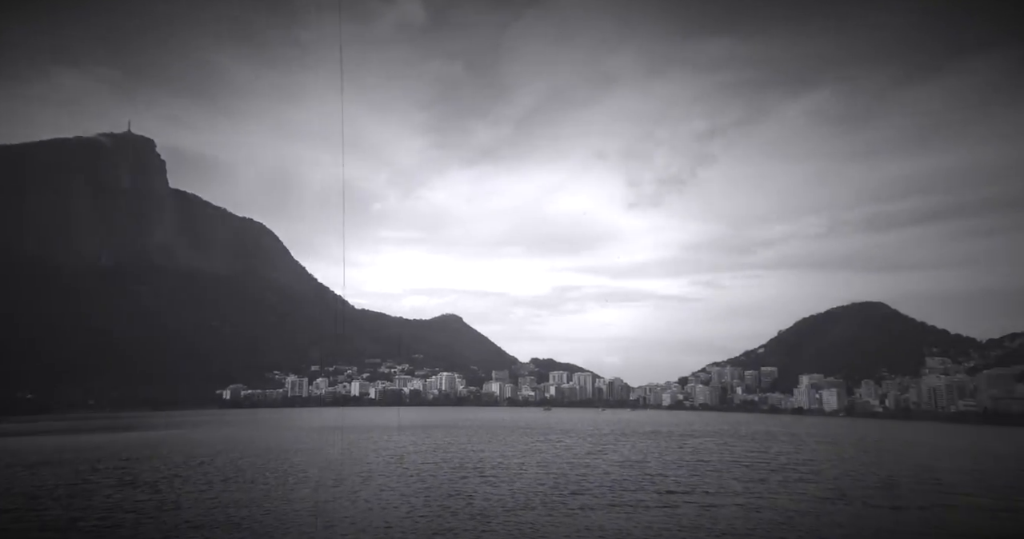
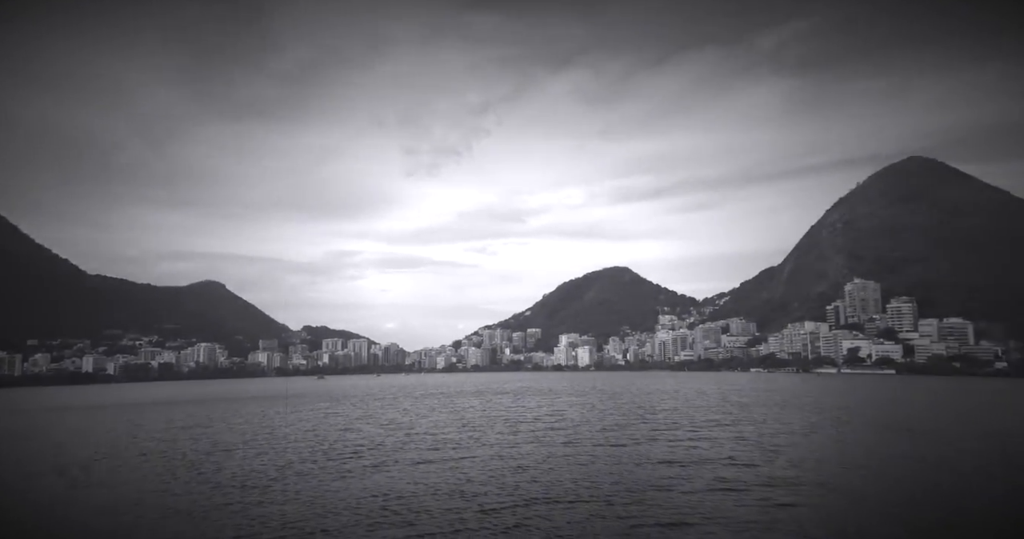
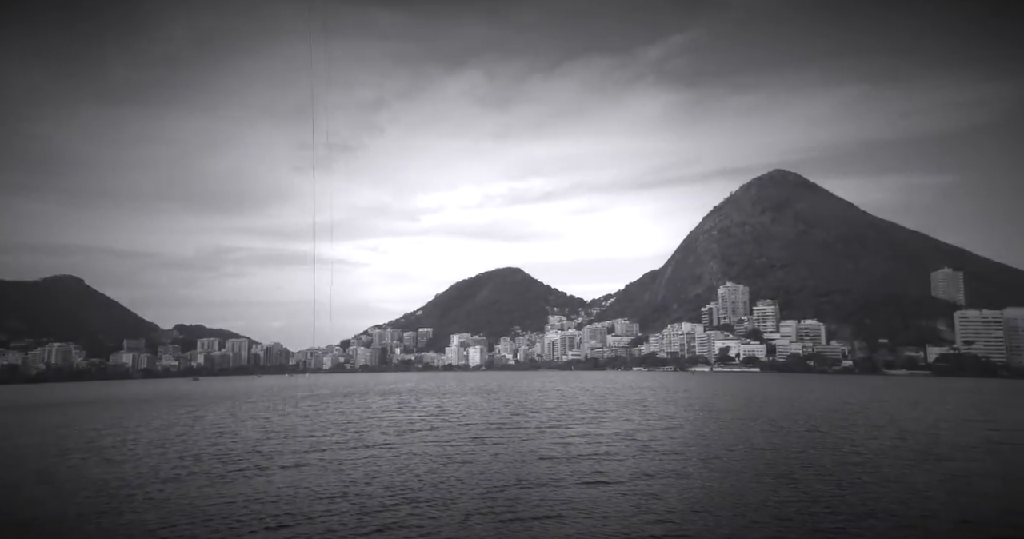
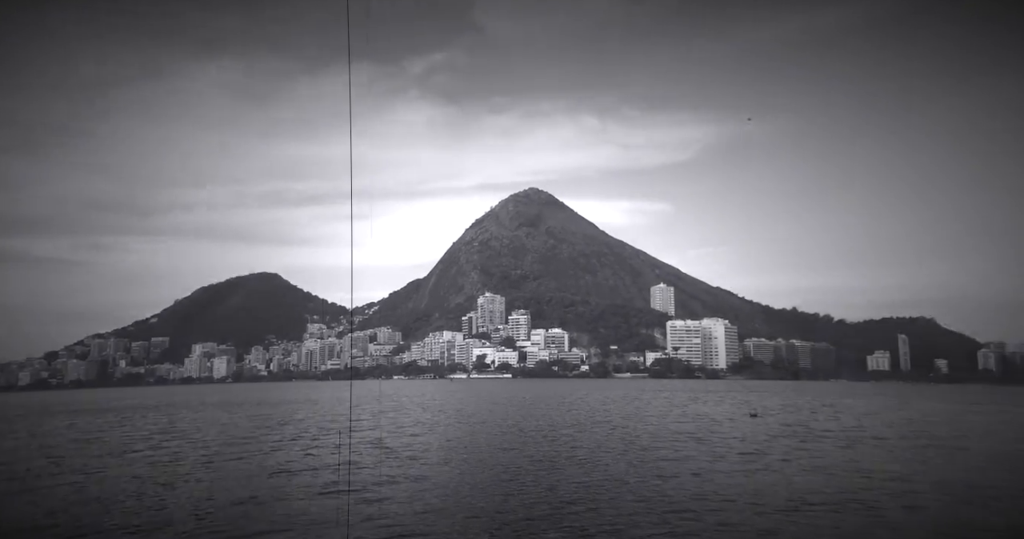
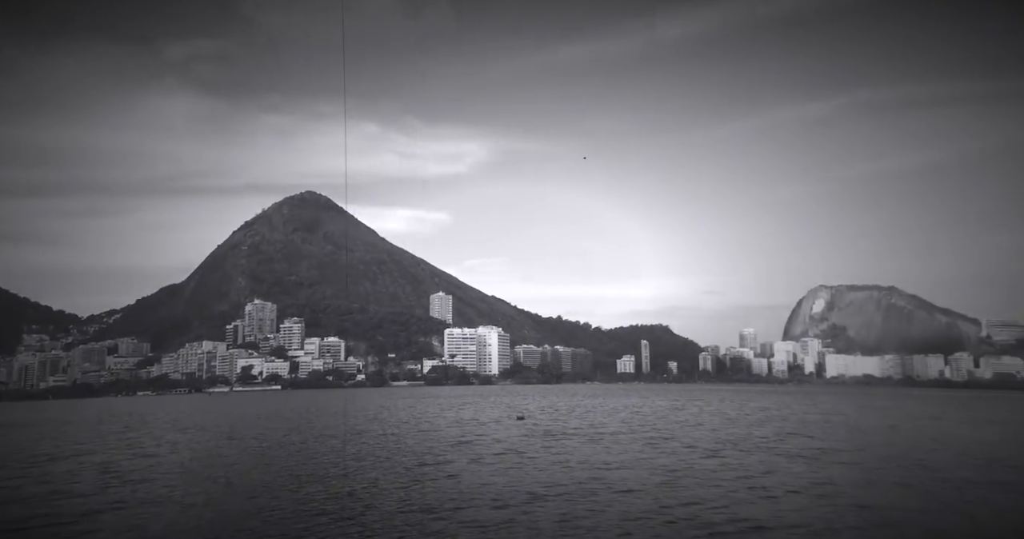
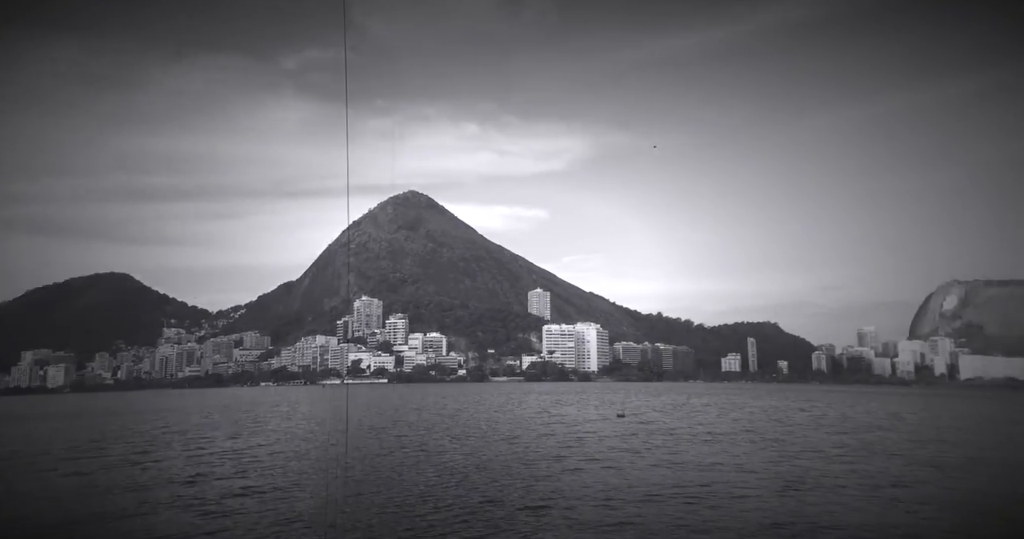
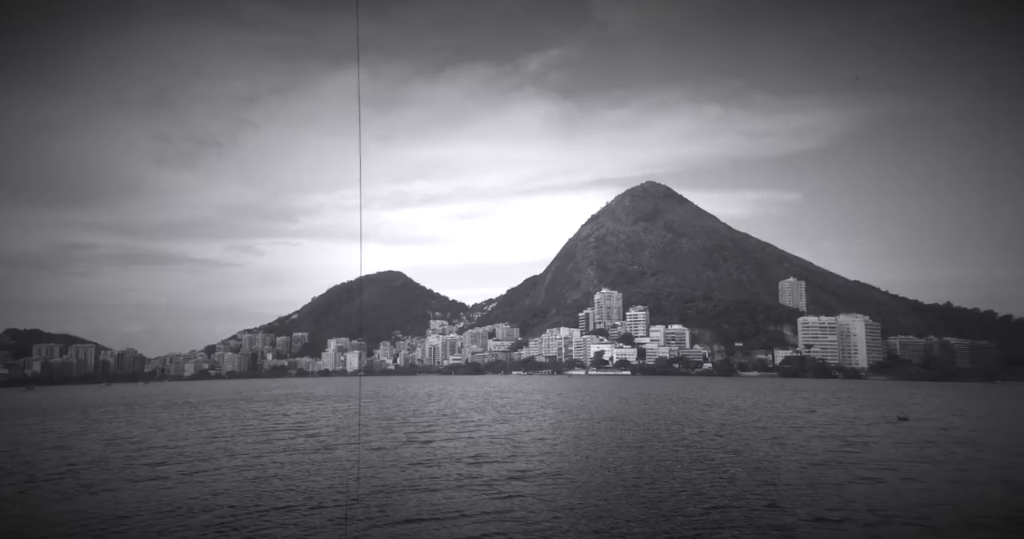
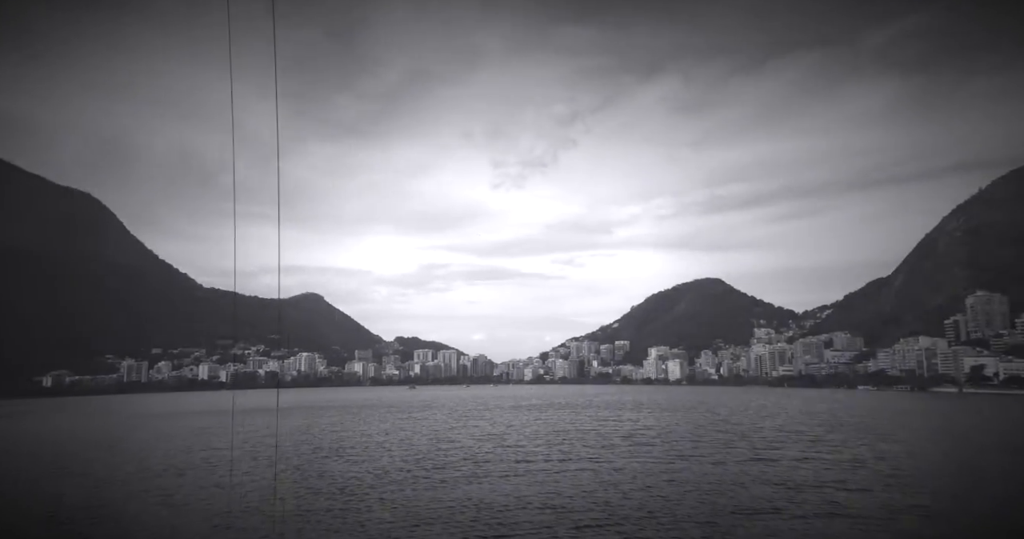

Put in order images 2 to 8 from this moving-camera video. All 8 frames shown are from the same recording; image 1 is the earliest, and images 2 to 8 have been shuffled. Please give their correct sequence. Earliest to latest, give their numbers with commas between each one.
8, 2, 3, 7, 4, 6, 5
